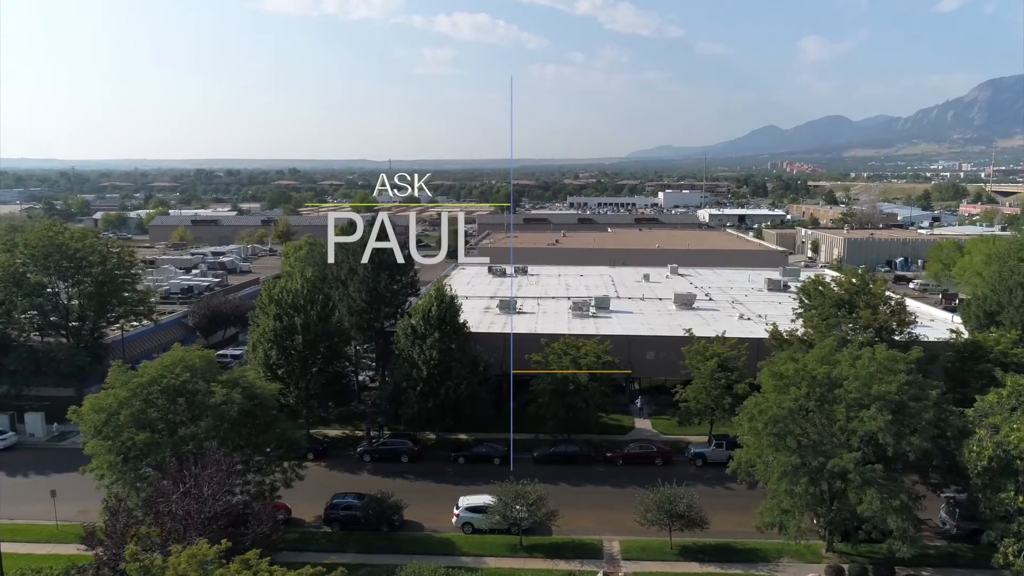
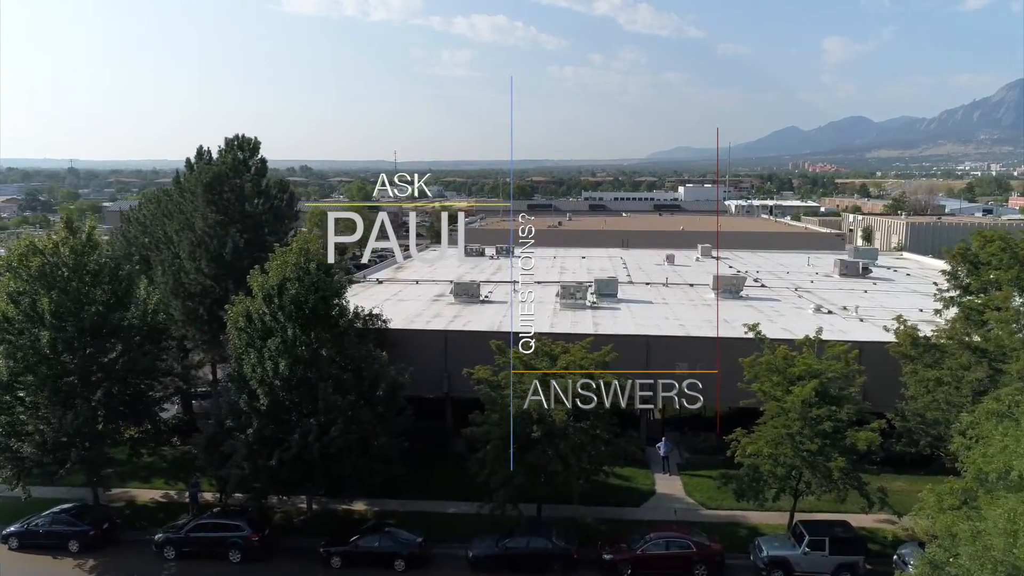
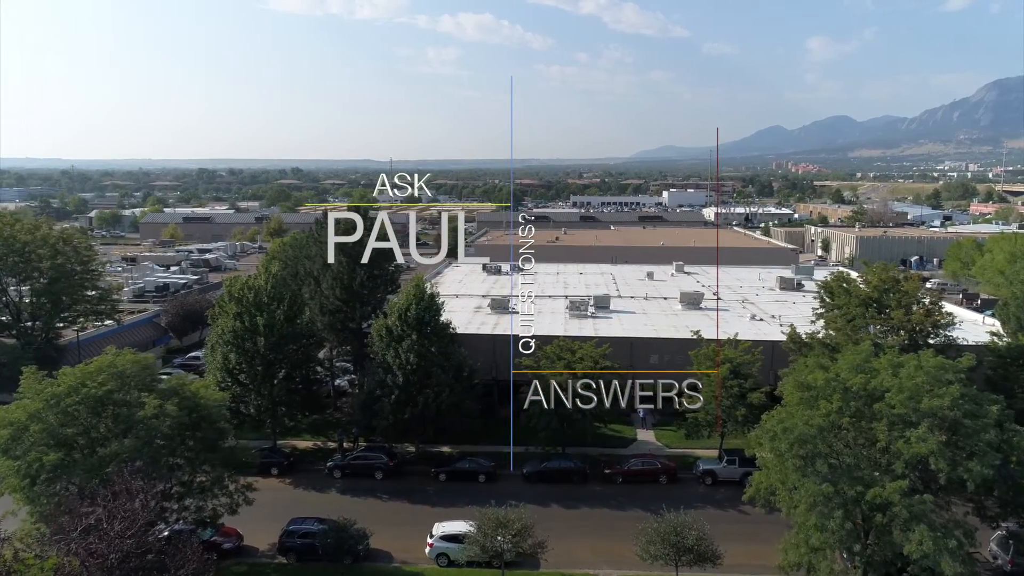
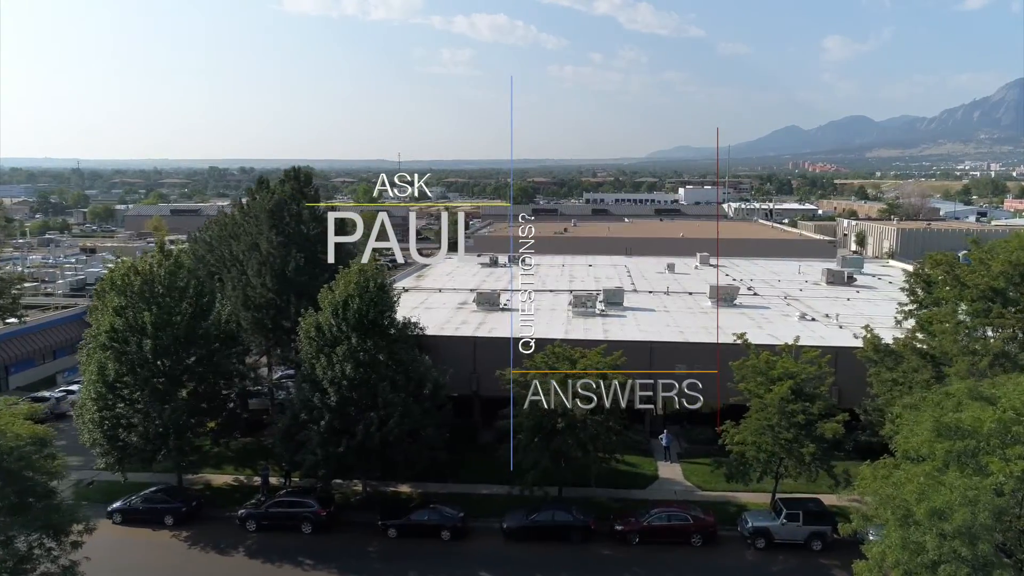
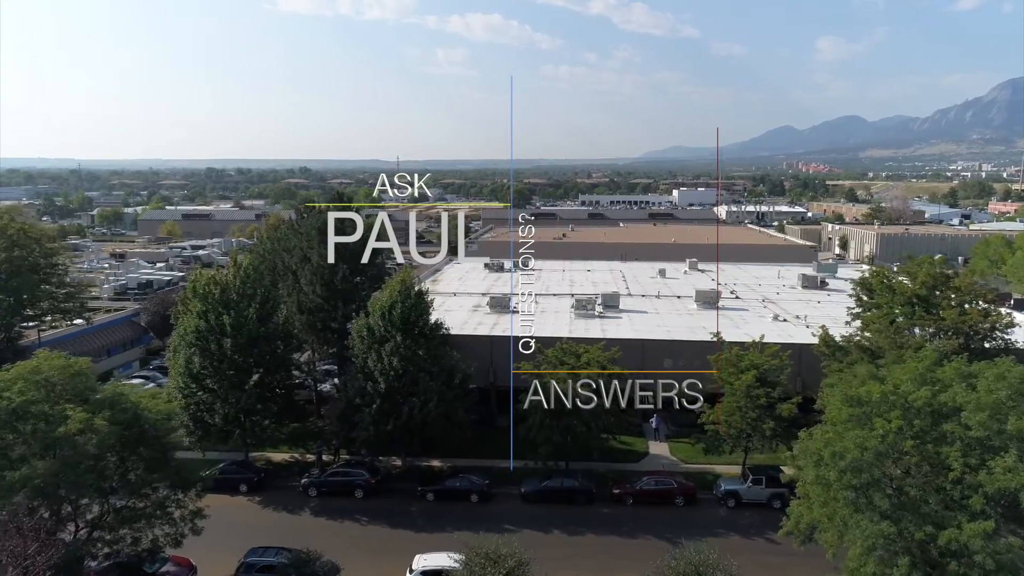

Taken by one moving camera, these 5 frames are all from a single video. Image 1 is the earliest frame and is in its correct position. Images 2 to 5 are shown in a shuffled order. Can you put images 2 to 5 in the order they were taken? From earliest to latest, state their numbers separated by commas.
3, 5, 4, 2
